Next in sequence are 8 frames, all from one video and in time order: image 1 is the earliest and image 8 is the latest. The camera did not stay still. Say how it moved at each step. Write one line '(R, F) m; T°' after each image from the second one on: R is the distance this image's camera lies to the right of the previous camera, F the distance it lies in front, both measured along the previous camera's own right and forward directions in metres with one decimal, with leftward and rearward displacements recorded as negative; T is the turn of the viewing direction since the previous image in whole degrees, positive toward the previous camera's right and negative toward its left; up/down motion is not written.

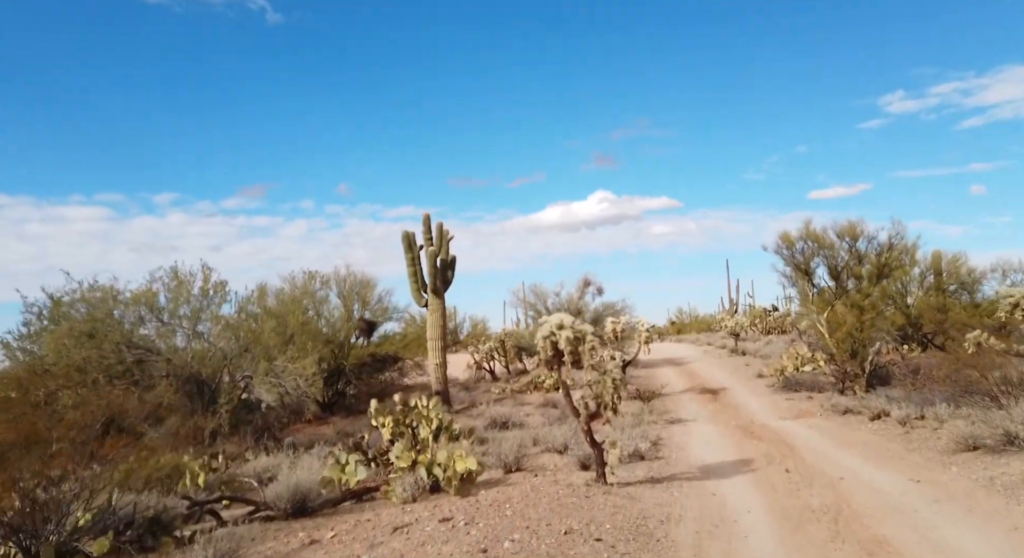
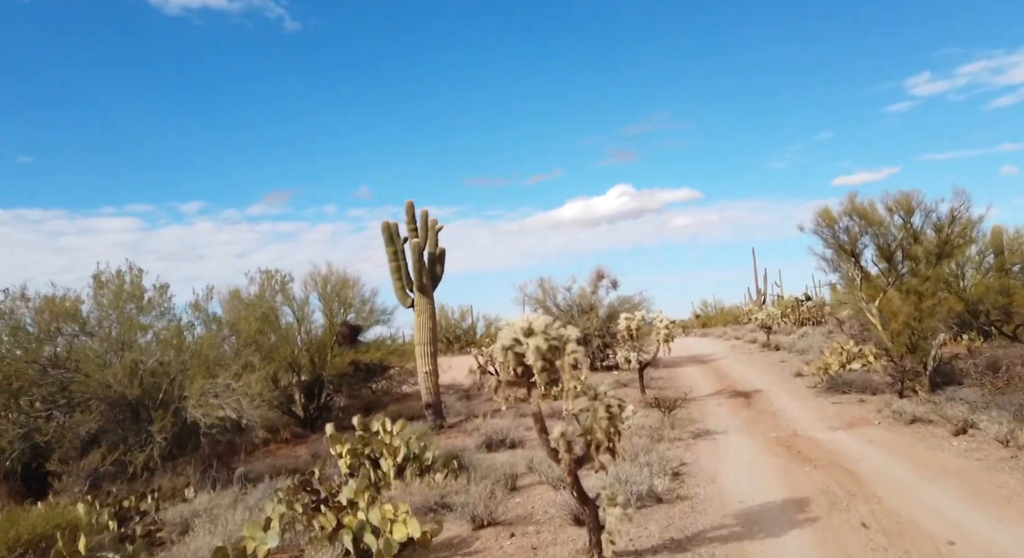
(+0.5, +2.6) m; -2°
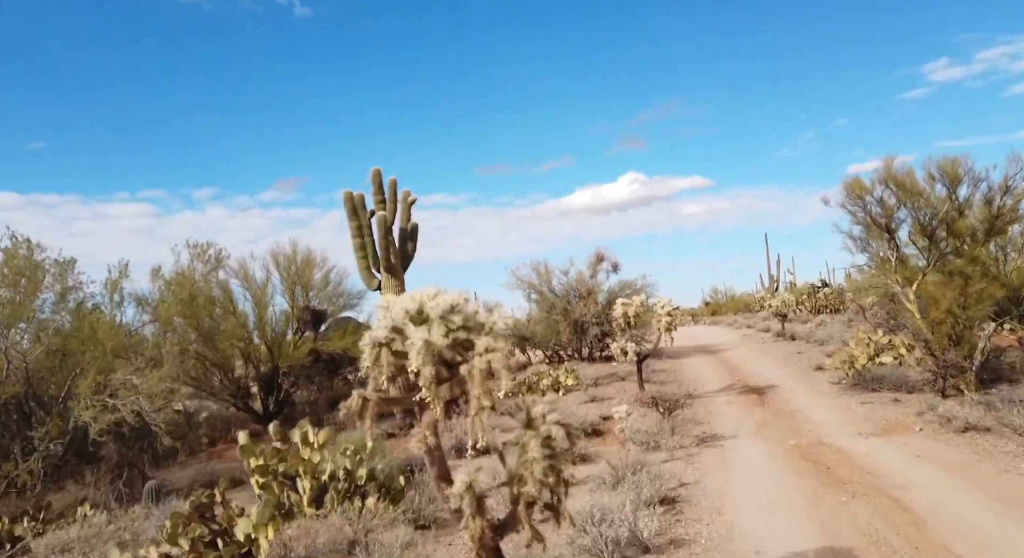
(+0.6, +2.2) m; -1°
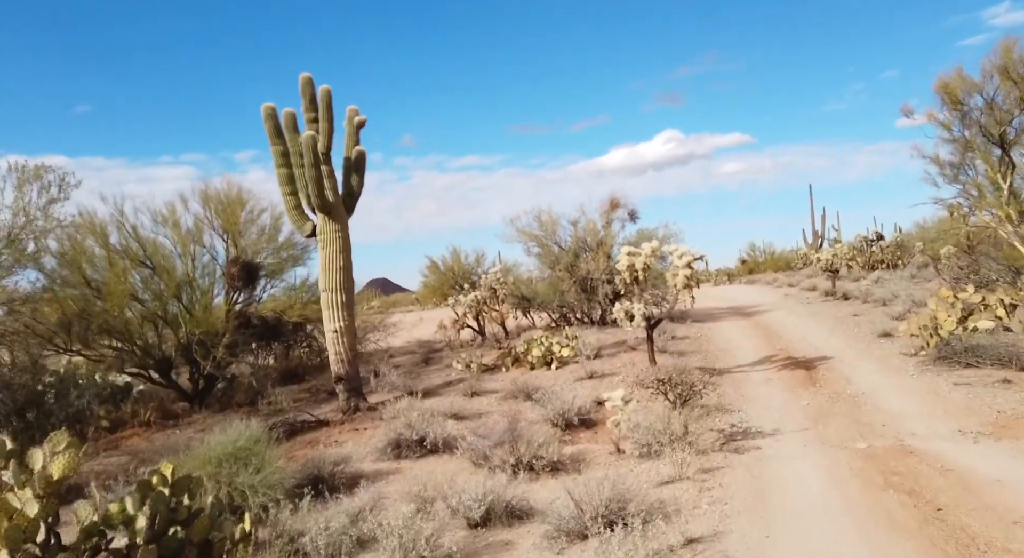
(+0.9, +3.7) m; -2°
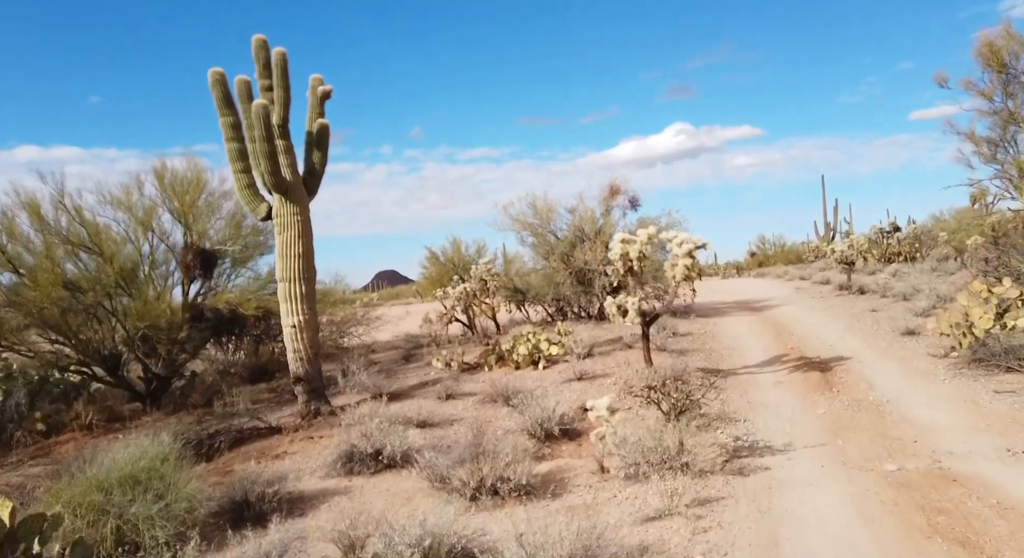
(+0.4, +1.3) m; -1°
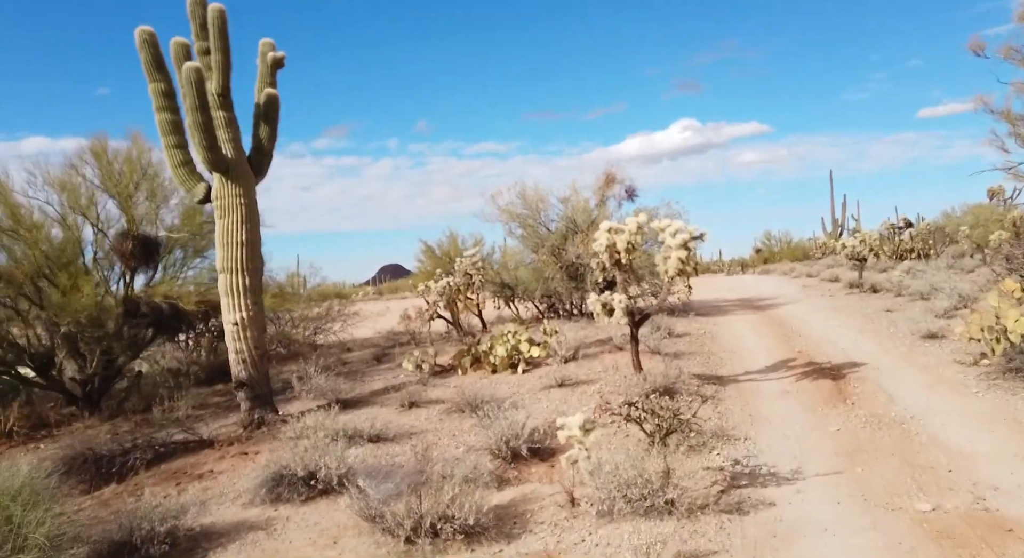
(+0.4, +1.3) m; 0°
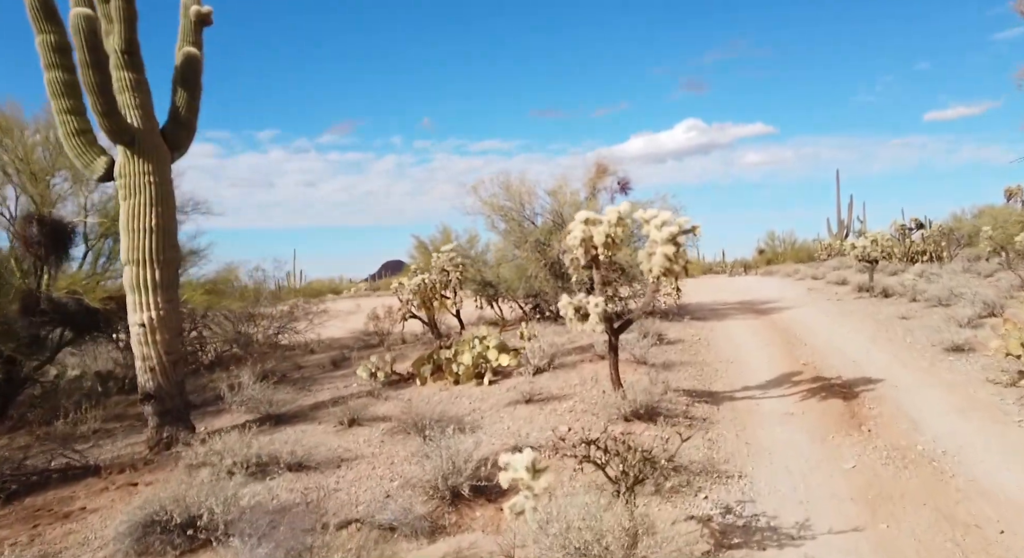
(+0.4, +1.4) m; 0°
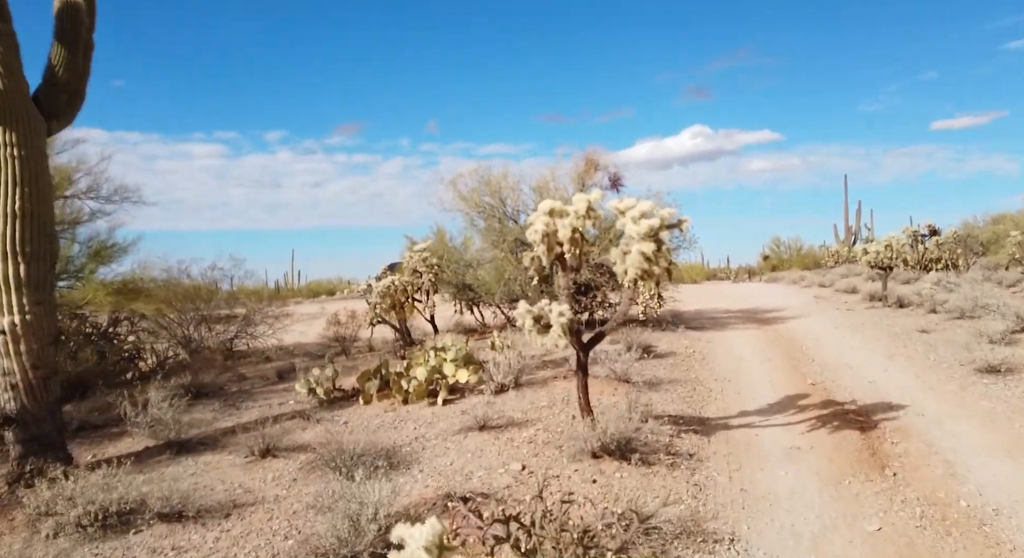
(+0.5, +1.5) m; 0°
